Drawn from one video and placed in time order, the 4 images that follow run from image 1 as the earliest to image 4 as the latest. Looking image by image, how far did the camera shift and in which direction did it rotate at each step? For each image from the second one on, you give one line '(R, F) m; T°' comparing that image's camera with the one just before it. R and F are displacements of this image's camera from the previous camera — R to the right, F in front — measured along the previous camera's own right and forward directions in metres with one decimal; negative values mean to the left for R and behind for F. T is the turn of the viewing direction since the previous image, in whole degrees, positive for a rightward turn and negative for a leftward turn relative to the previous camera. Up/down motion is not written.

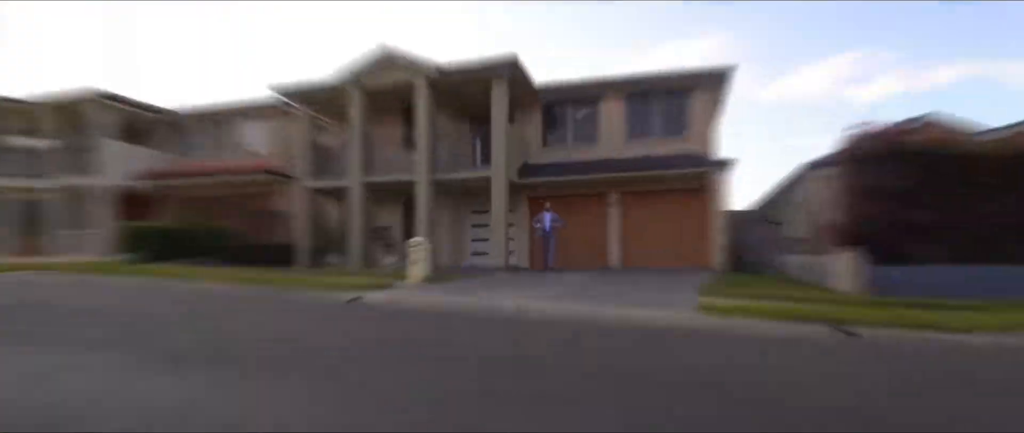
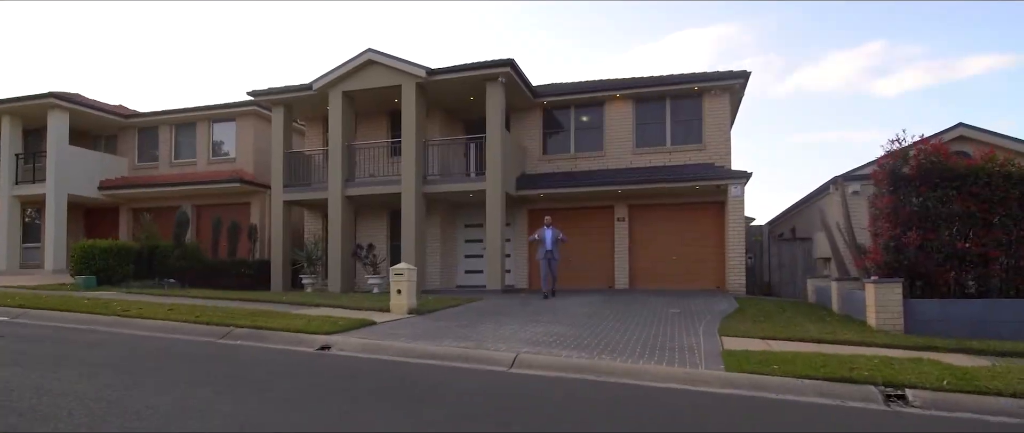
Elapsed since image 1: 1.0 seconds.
(+0.1, +1.8) m; 0°
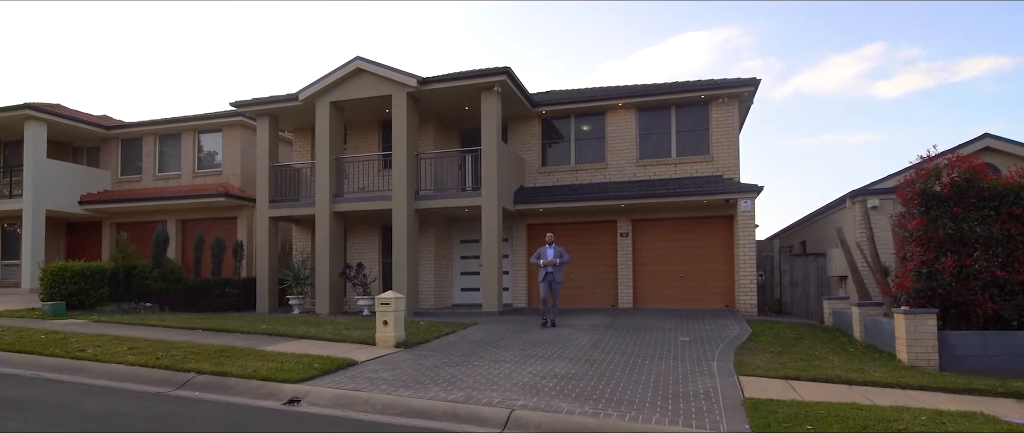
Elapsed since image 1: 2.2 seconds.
(+0.1, +0.9) m; 0°
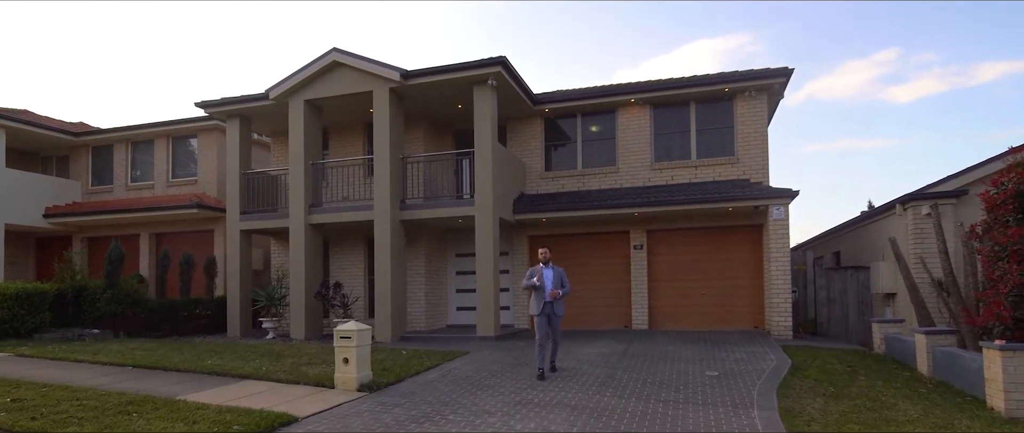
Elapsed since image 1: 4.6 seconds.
(+0.3, +1.9) m; -1°
